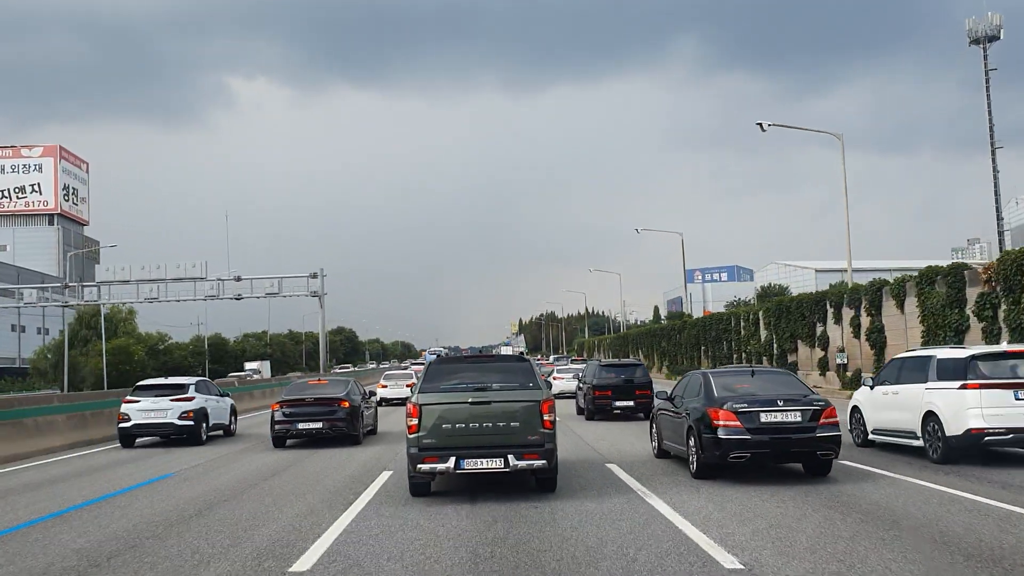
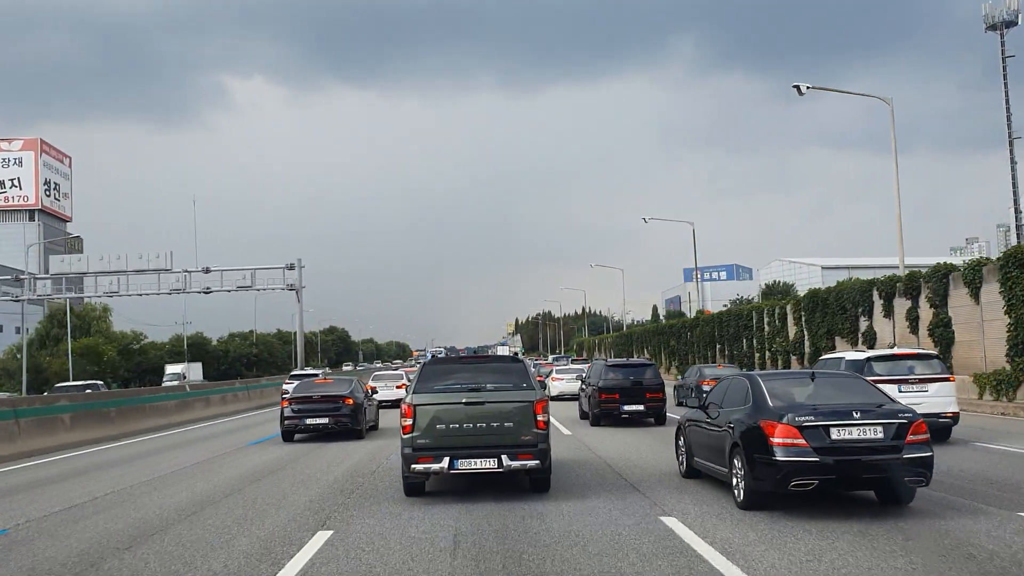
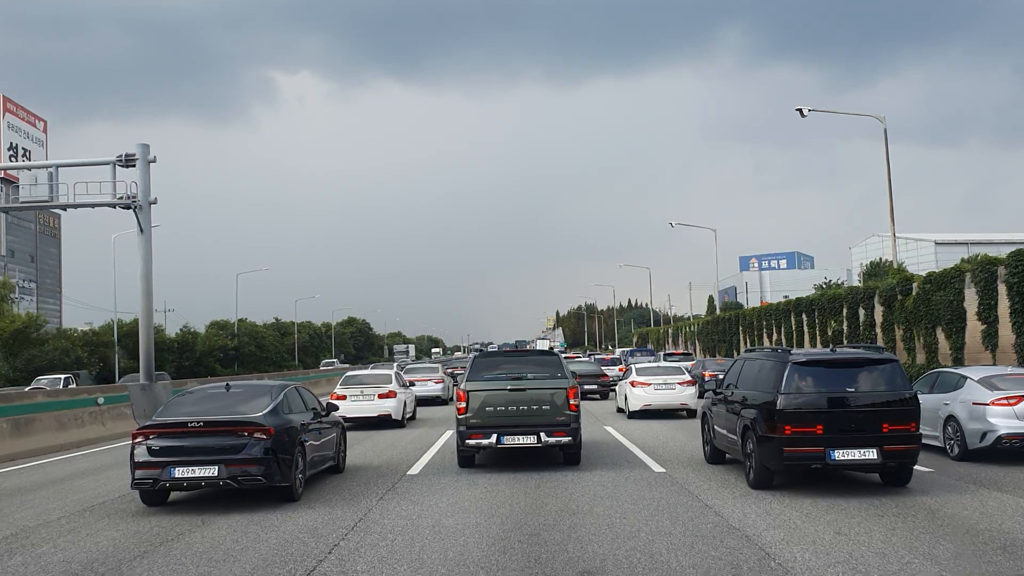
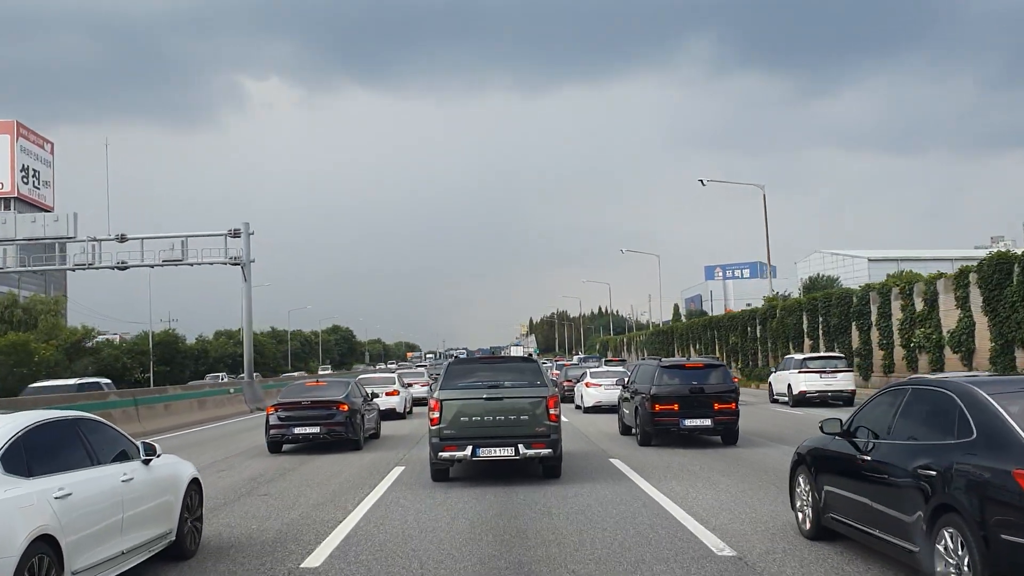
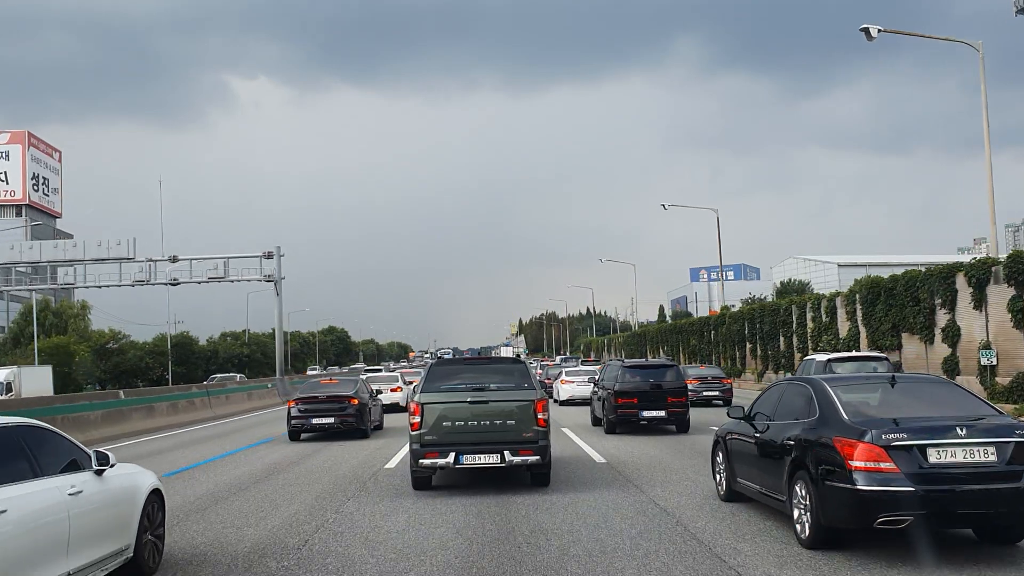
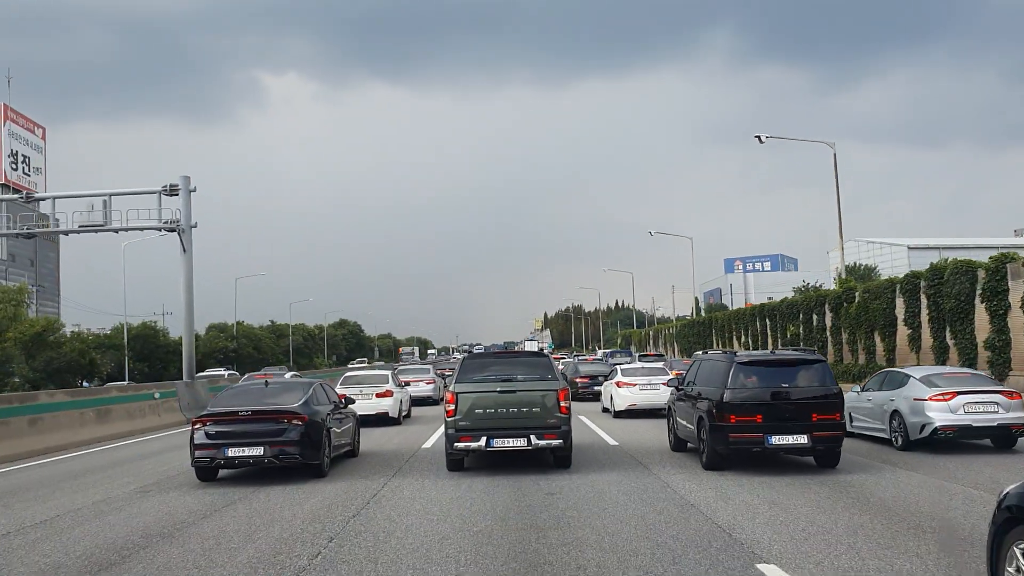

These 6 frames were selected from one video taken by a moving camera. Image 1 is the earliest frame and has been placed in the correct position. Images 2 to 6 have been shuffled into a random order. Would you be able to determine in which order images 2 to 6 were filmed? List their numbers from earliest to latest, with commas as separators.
2, 5, 4, 6, 3
